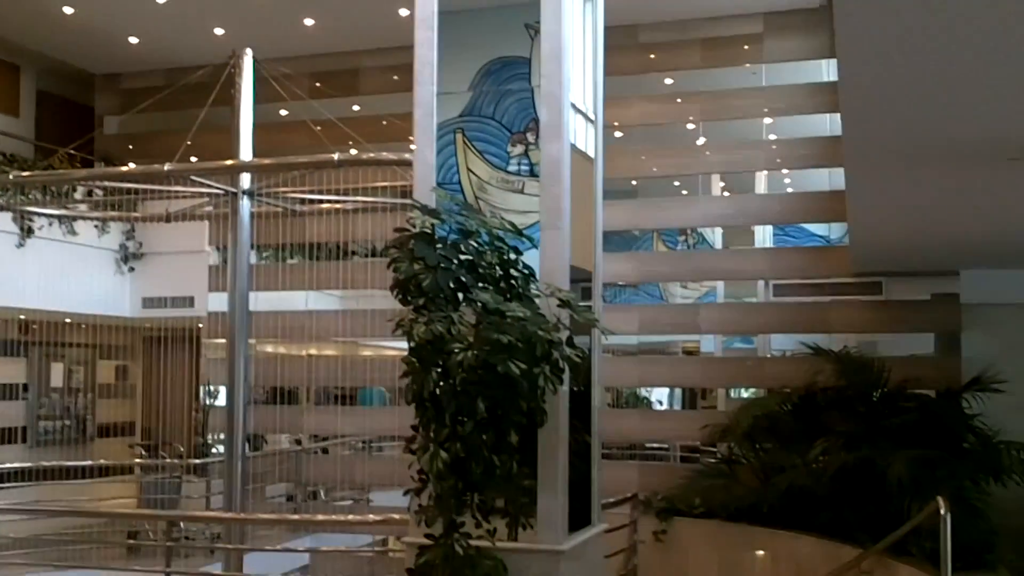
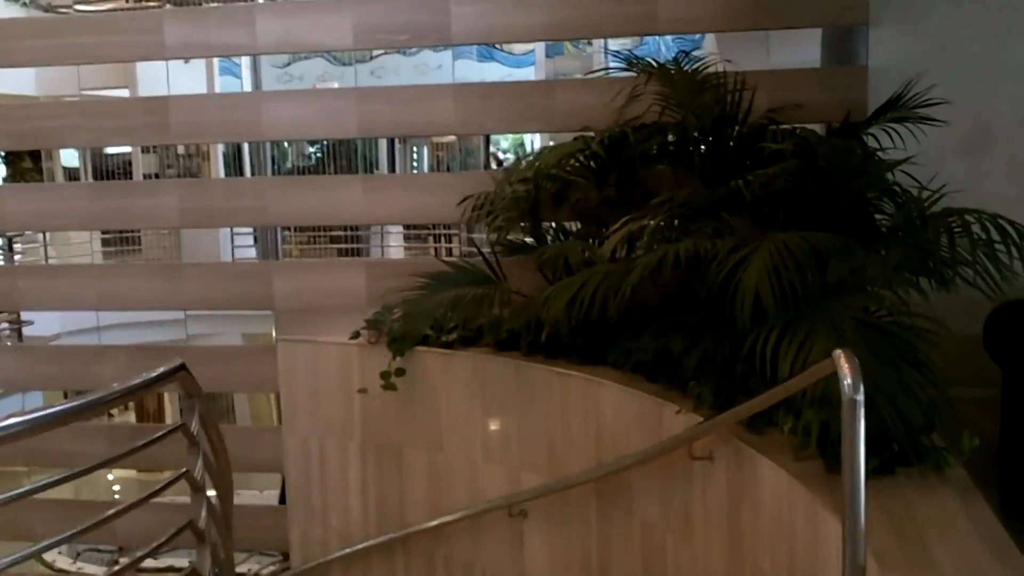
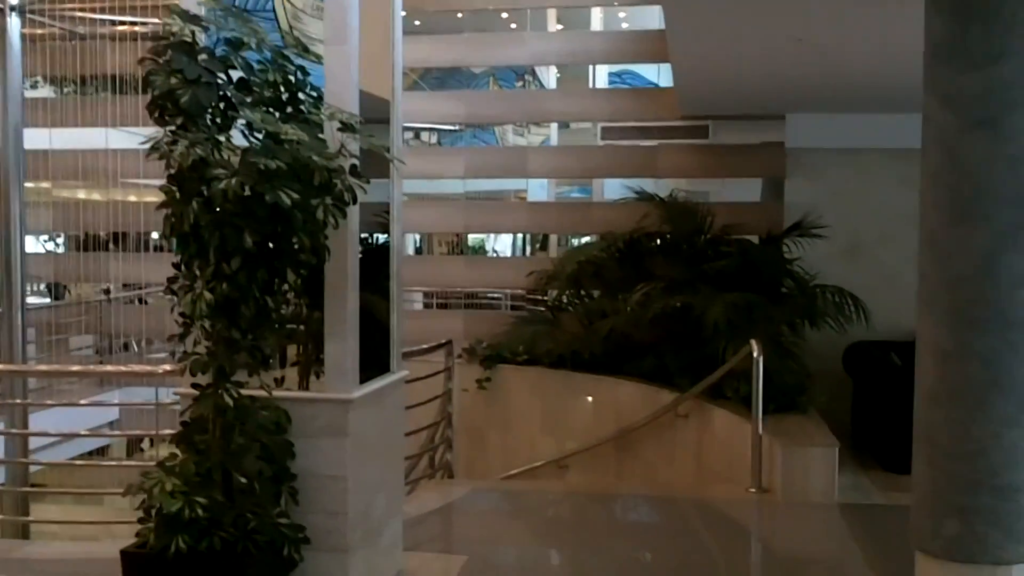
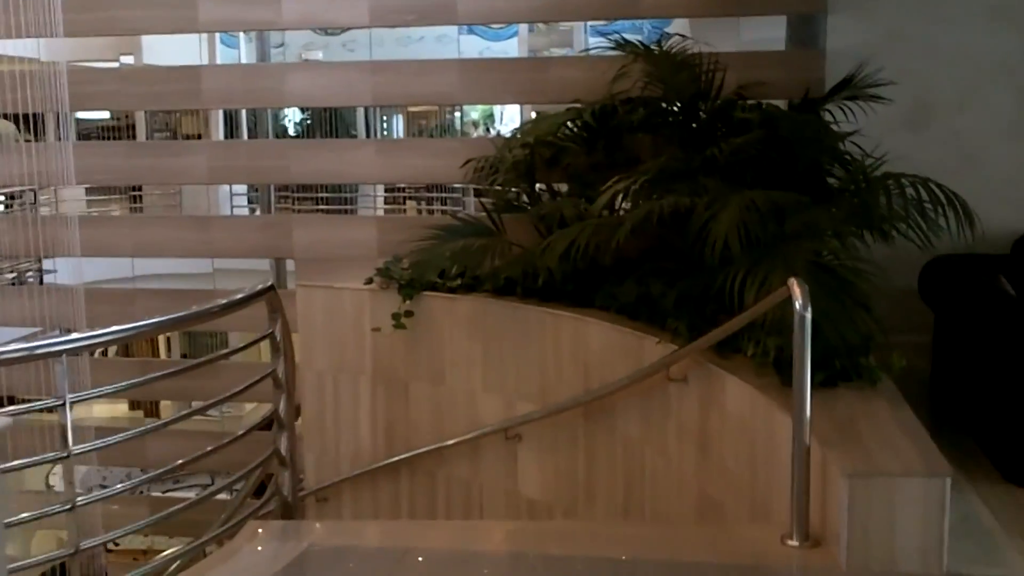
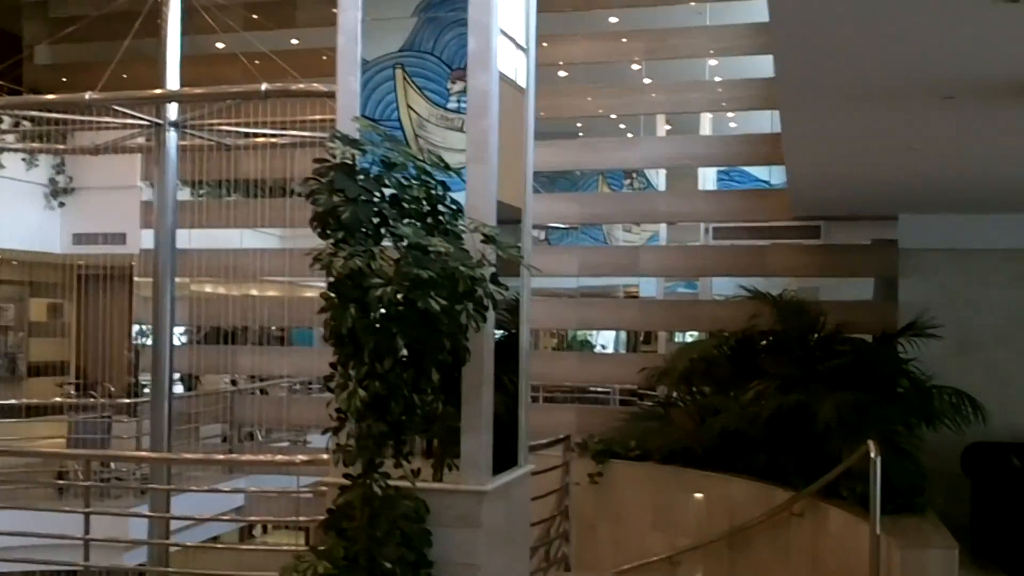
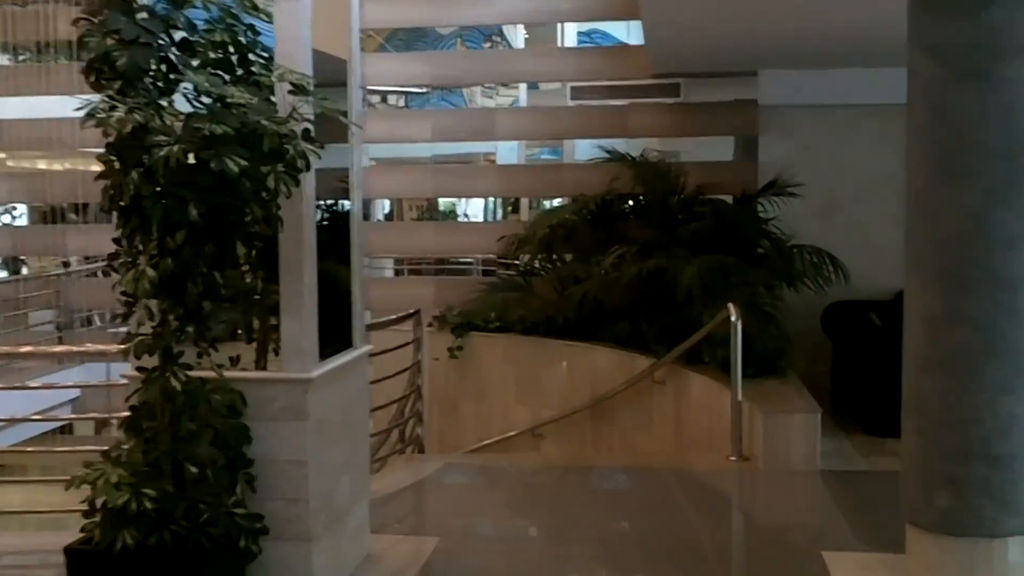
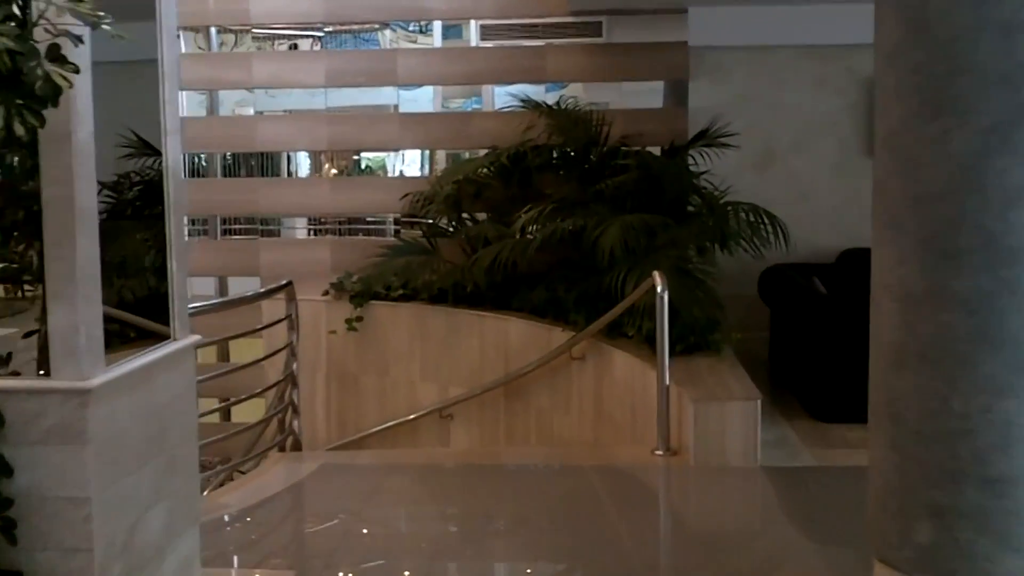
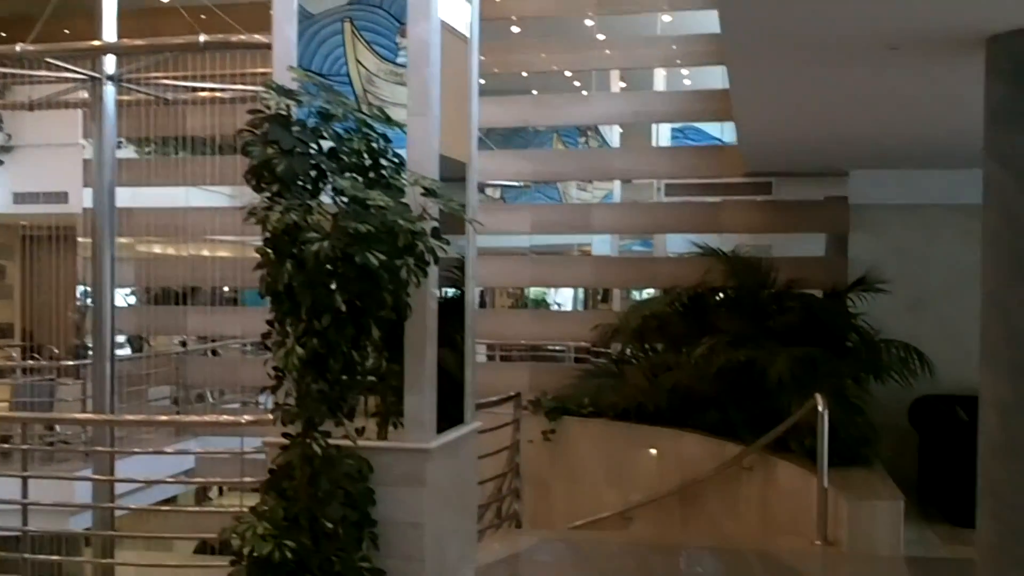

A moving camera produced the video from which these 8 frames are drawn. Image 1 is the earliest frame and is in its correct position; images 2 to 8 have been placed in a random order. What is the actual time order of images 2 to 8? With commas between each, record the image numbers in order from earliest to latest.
5, 8, 3, 6, 7, 4, 2
